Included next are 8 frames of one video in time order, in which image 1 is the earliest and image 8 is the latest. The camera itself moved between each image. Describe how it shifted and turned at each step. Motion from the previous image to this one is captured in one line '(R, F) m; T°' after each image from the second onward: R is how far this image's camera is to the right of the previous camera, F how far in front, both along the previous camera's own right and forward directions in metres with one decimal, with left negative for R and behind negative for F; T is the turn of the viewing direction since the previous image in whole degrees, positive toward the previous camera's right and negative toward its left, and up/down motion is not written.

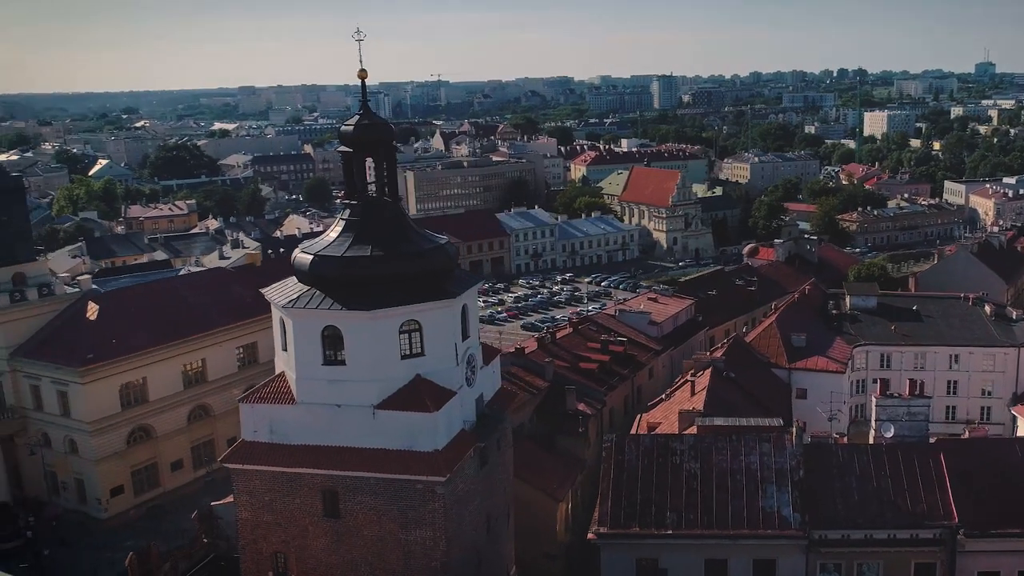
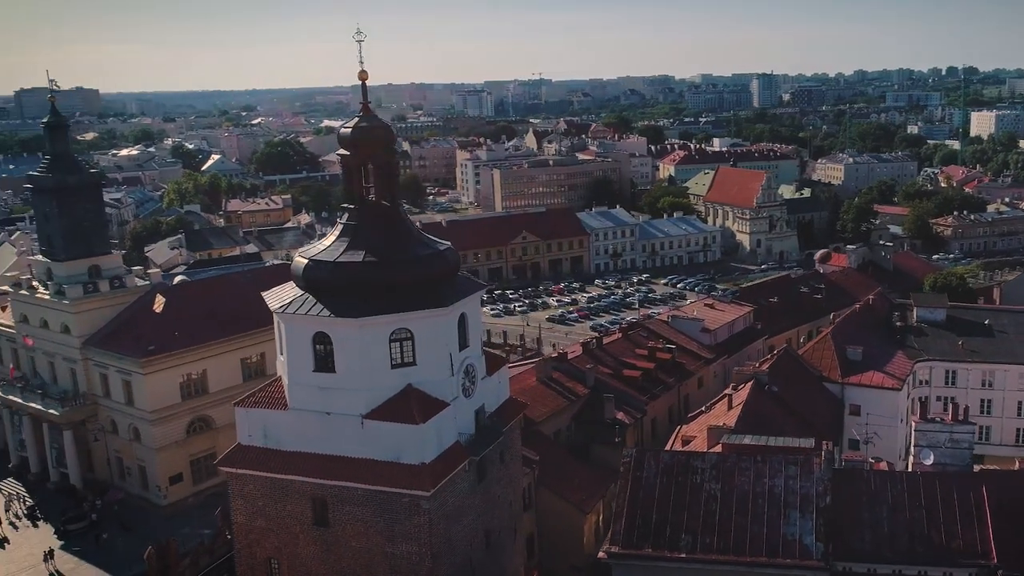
(+1.4, +0.6) m; -5°
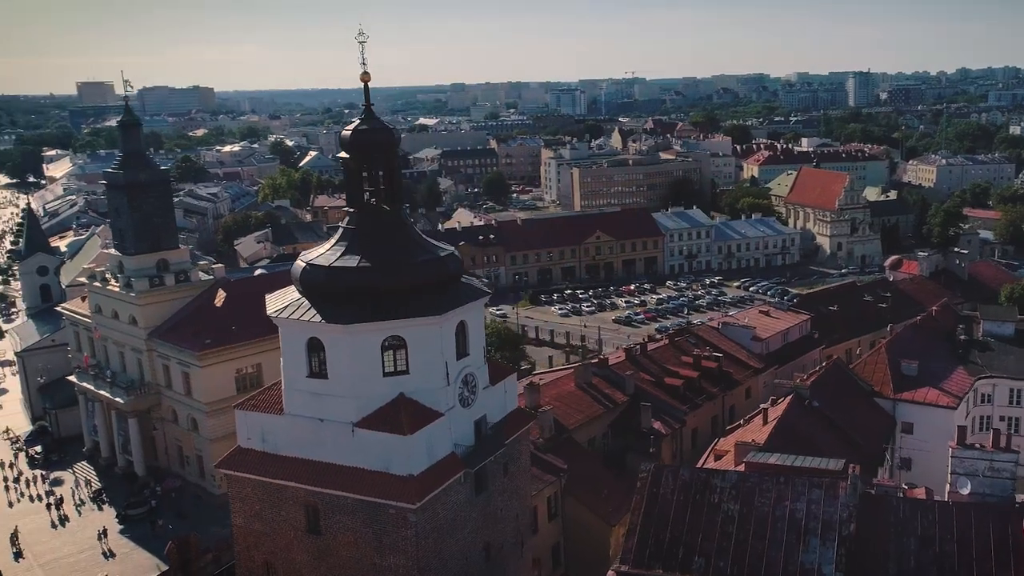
(+1.2, +0.5) m; -5°
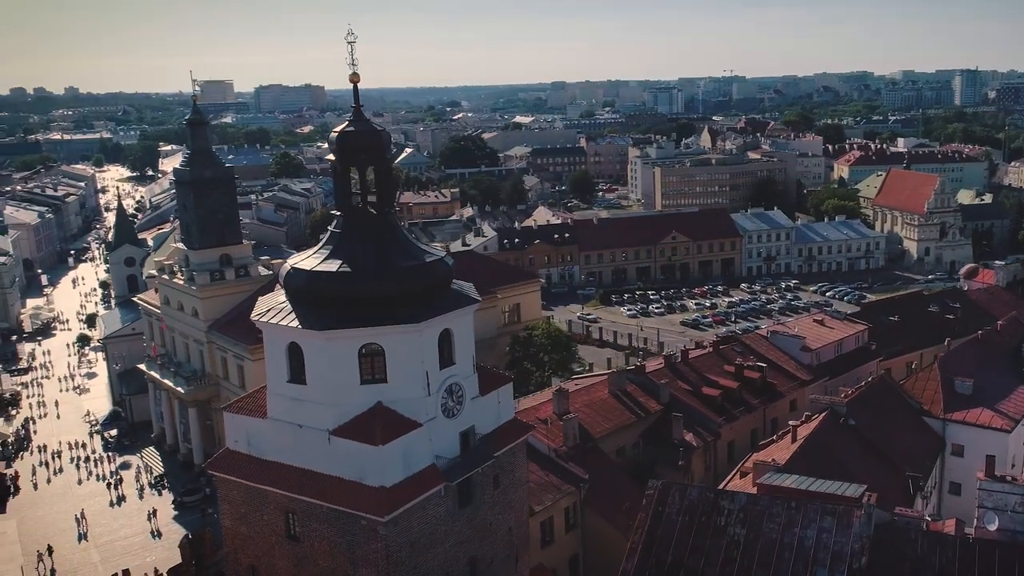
(+1.4, +0.6) m; -5°
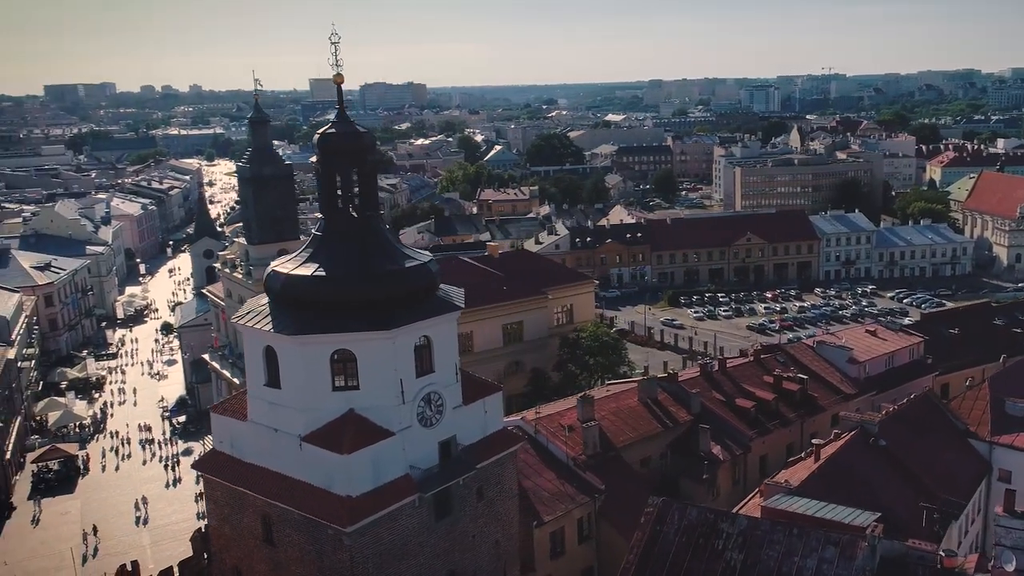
(+1.4, +0.5) m; -5°
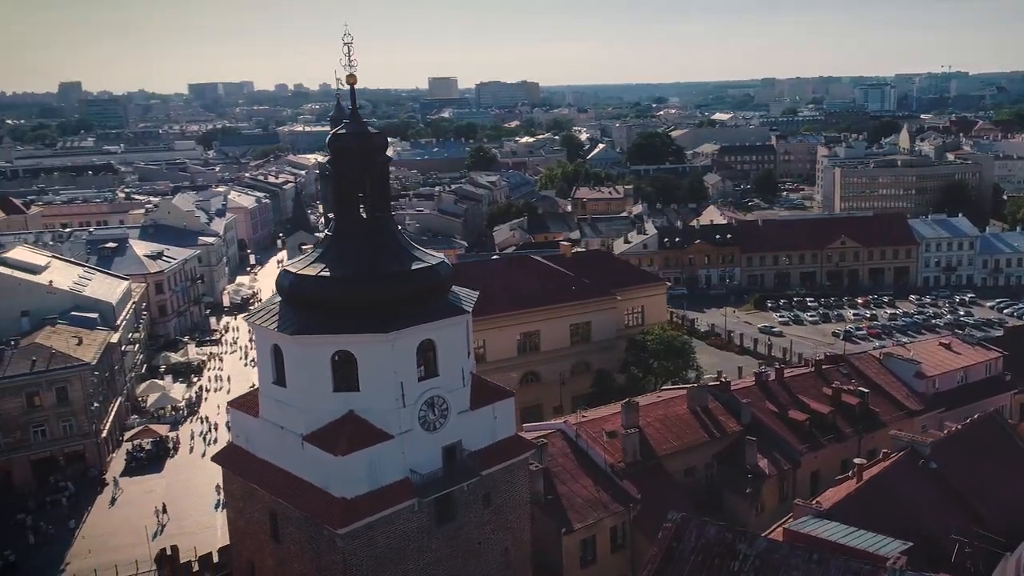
(+1.2, +0.3) m; -6°
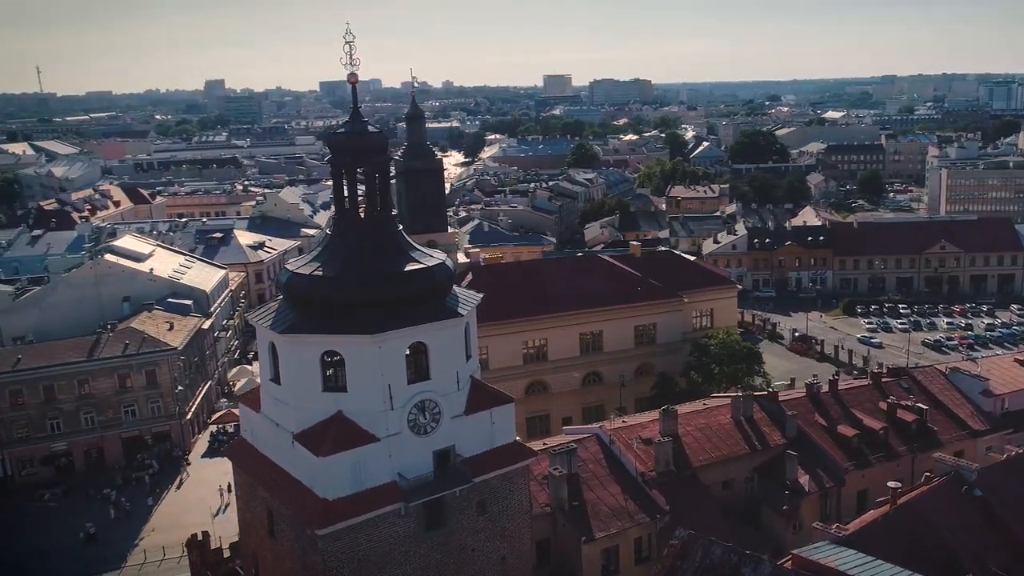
(+1.4, +0.4) m; -6°
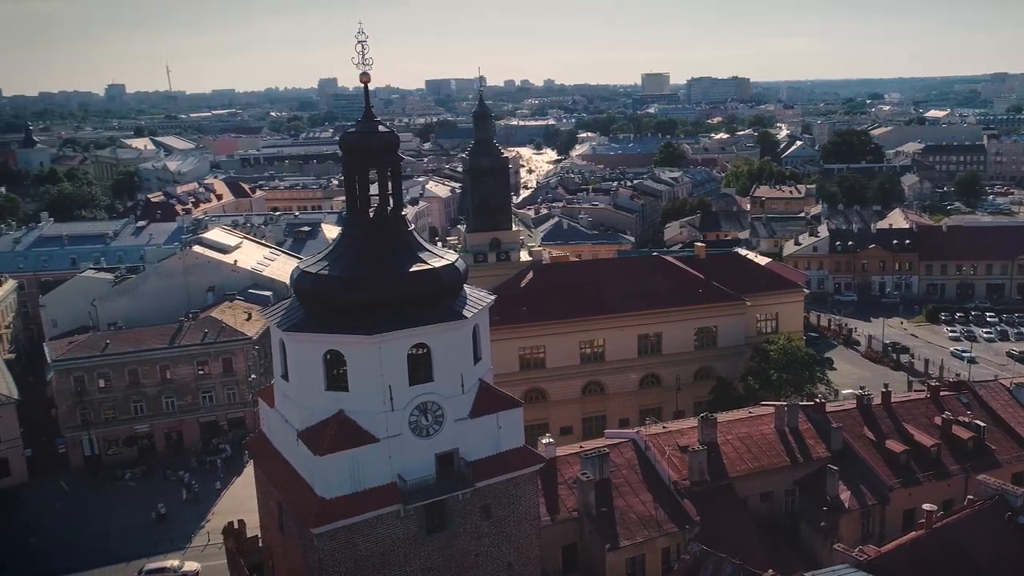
(+1.0, +0.2) m; -5°
